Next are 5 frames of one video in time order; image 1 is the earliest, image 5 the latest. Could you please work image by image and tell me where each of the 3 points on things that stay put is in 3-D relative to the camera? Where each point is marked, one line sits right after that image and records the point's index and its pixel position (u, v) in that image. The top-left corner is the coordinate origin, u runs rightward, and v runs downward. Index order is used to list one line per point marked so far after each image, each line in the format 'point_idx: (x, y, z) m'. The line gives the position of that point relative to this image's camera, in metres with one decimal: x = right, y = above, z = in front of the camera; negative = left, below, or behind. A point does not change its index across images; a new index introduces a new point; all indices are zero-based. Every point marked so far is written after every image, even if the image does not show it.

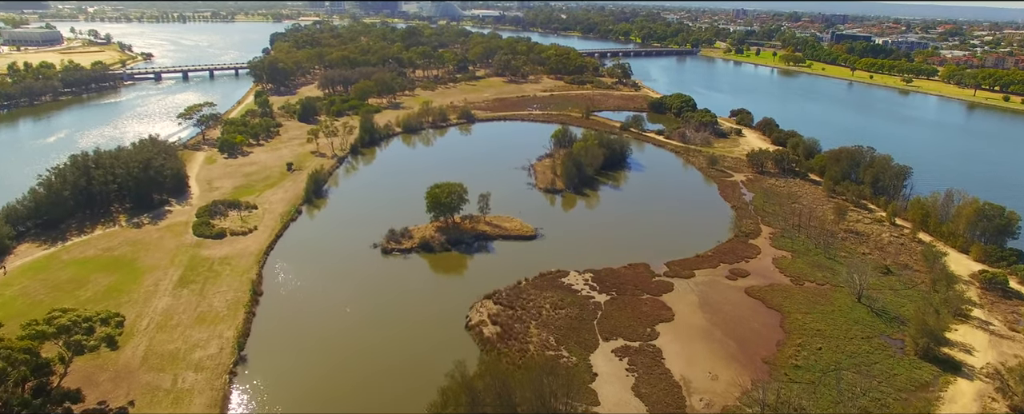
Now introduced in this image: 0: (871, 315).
0: (+12.7, -3.8, +19.6) m
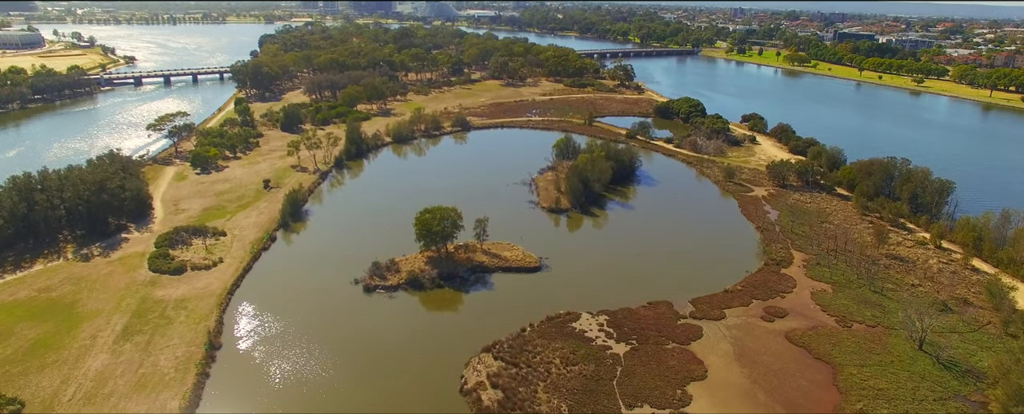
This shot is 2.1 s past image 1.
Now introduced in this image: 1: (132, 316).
0: (+12.9, -4.8, +16.6) m
1: (-12.5, -3.6, +18.2) m
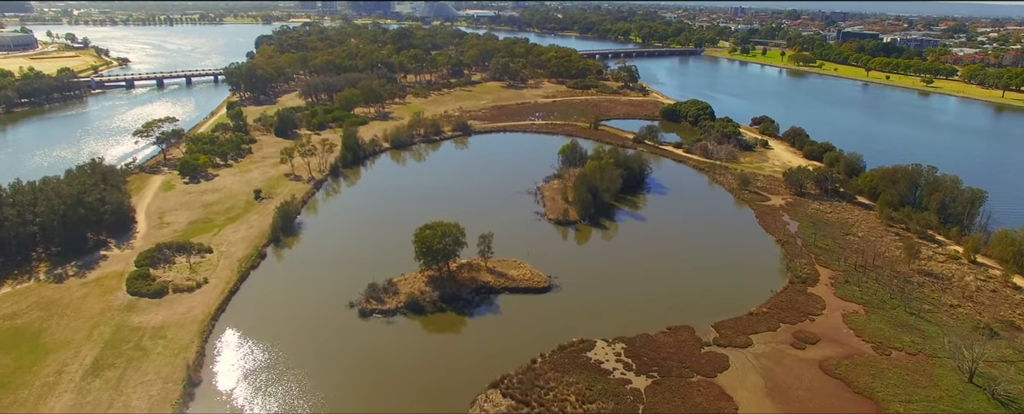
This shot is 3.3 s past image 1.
0: (+13.1, -5.4, +15.0) m
1: (-12.3, -4.2, +16.6) m
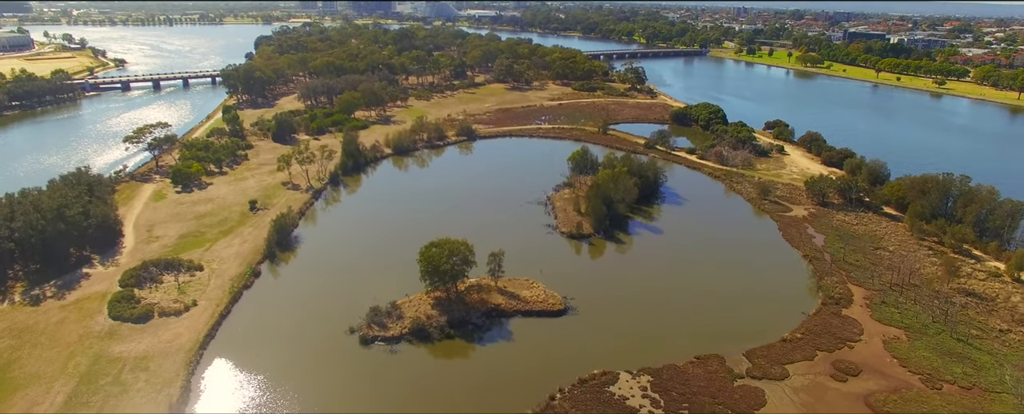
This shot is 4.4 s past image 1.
0: (+13.6, -5.9, +13.5) m
1: (-11.8, -4.8, +15.1) m
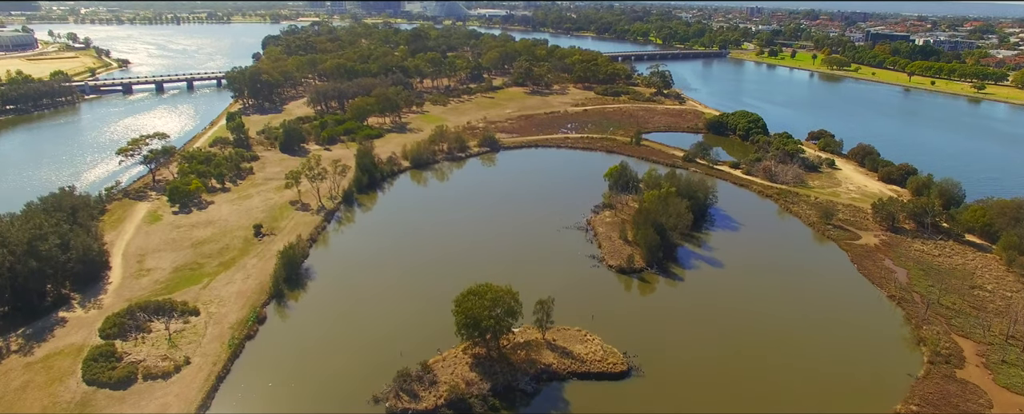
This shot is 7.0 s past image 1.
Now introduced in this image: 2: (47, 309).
0: (+15.0, -7.2, +10.2) m
1: (-10.3, -5.9, +12.1) m
2: (-15.3, -3.4, +18.2) m
